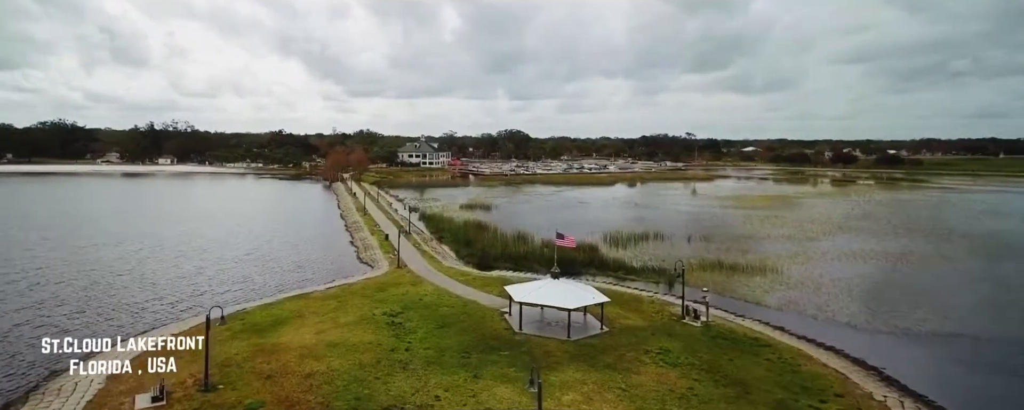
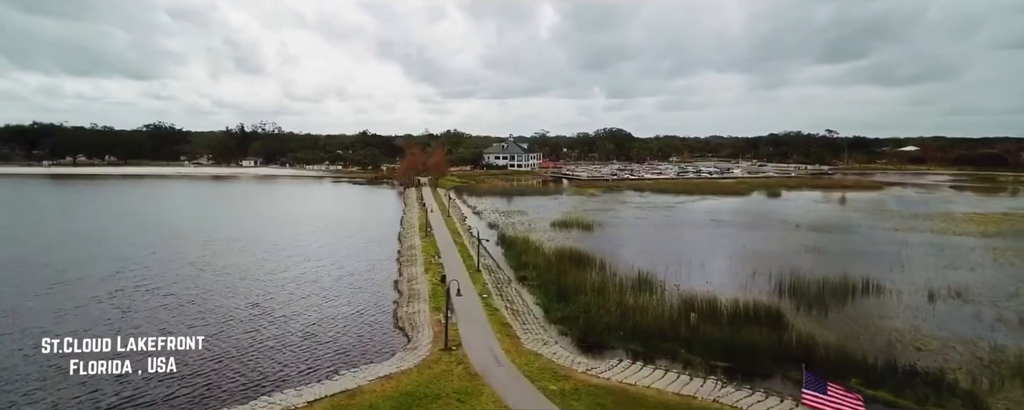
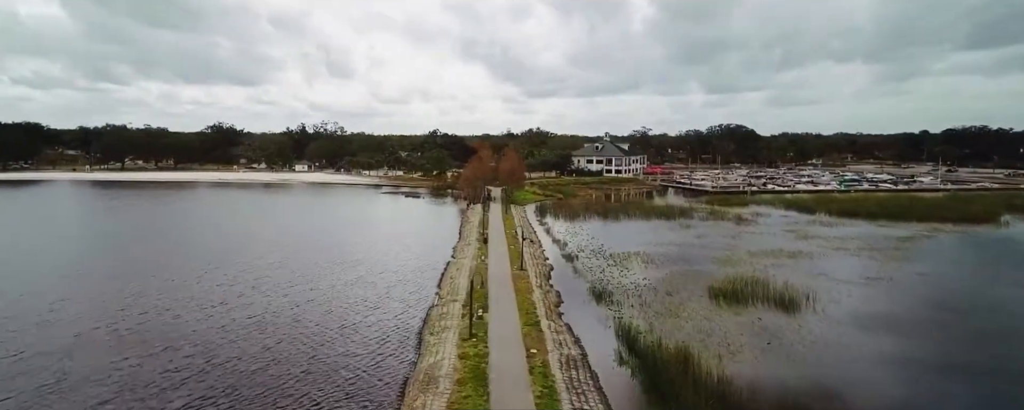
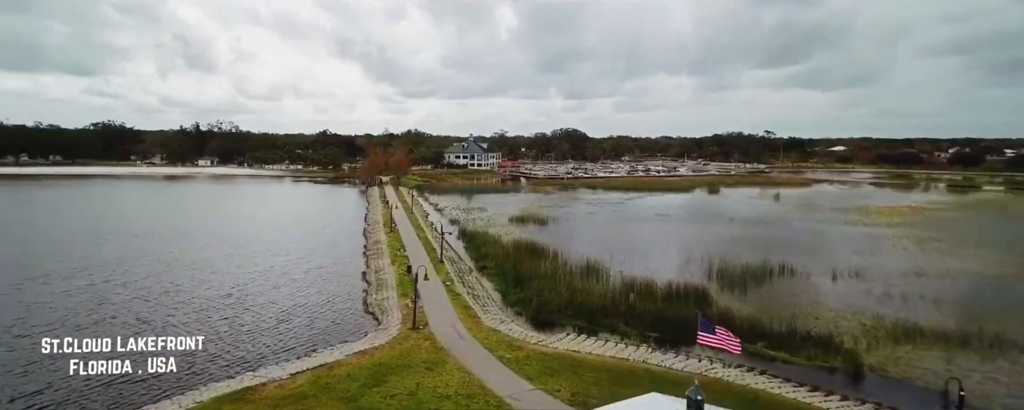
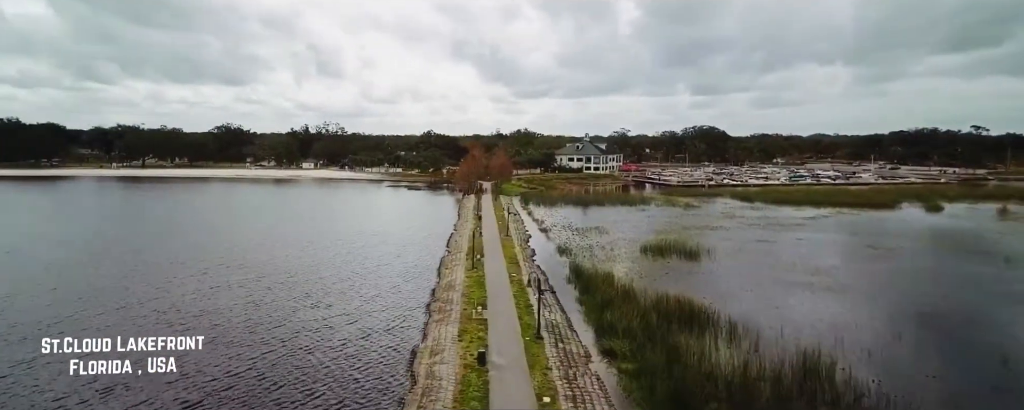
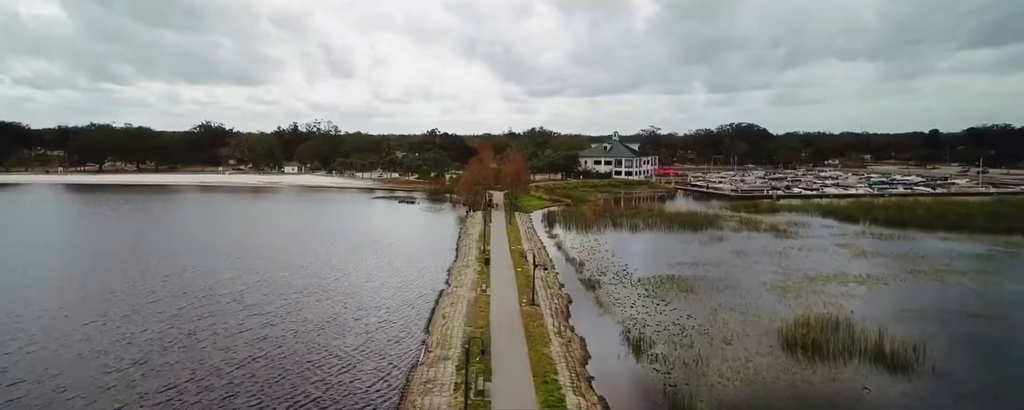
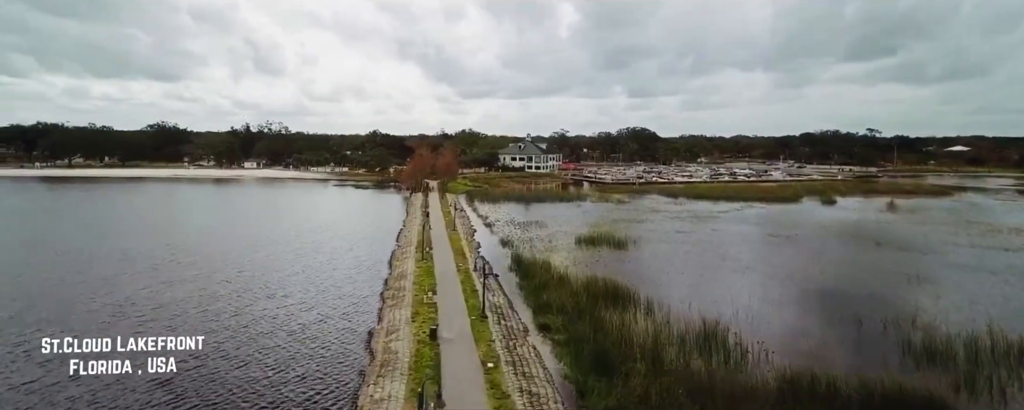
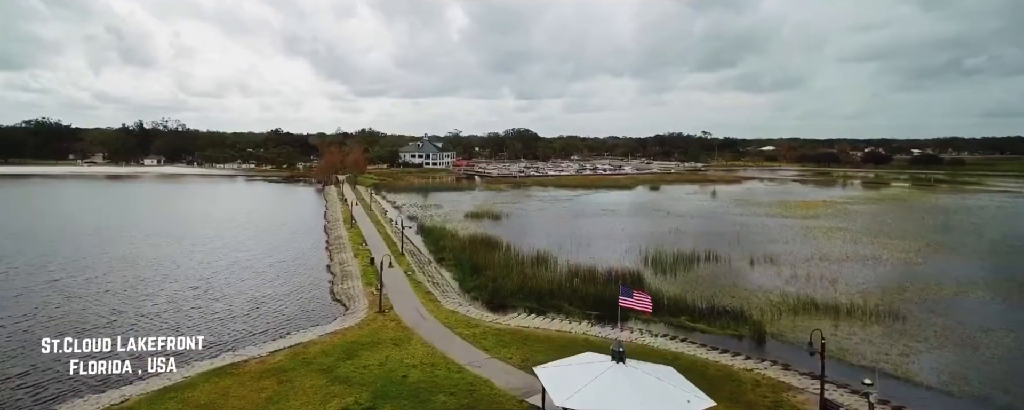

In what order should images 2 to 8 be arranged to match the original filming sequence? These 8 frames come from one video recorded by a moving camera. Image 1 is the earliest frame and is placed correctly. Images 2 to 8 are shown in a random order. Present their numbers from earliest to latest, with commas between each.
8, 4, 2, 7, 5, 3, 6
